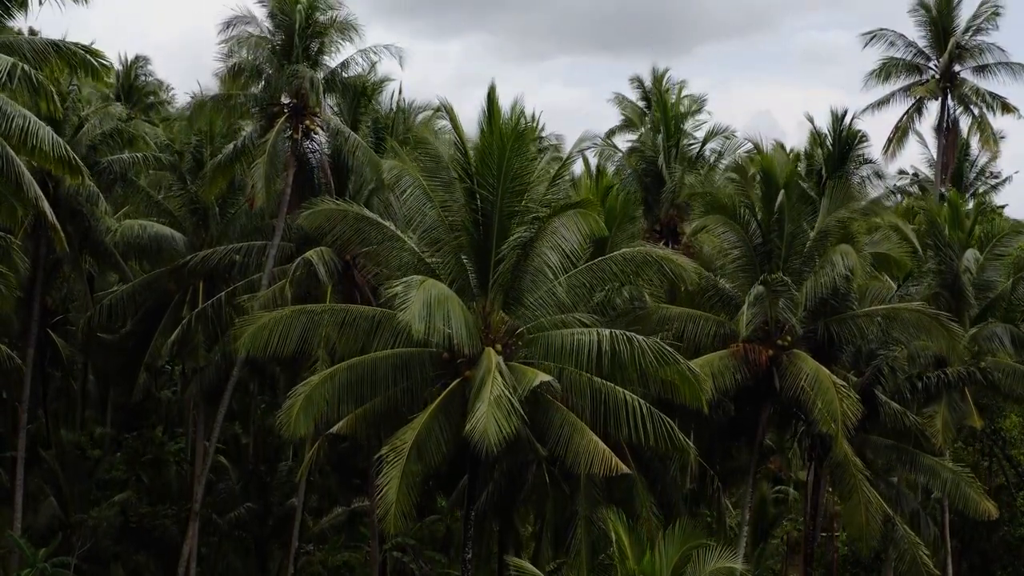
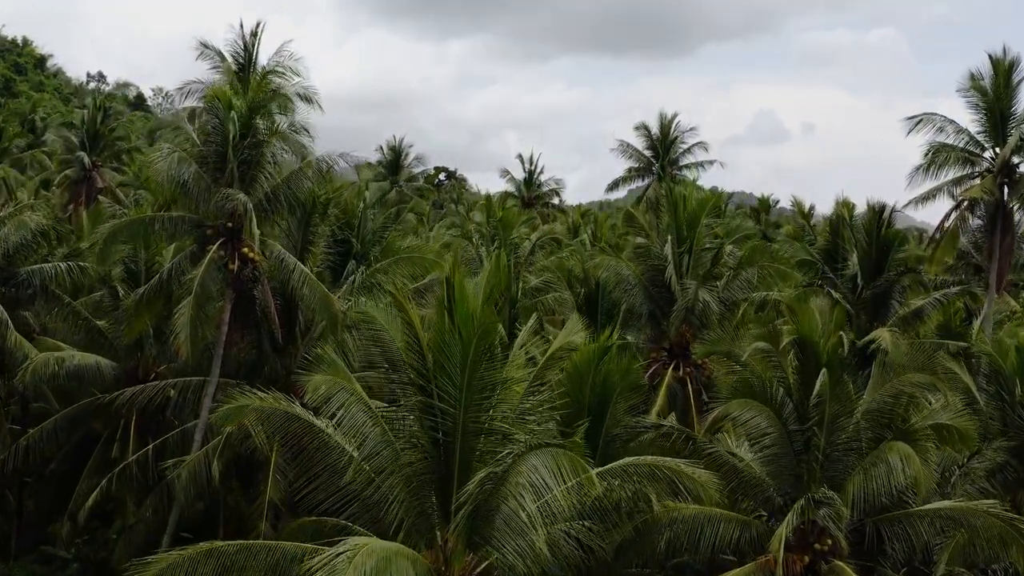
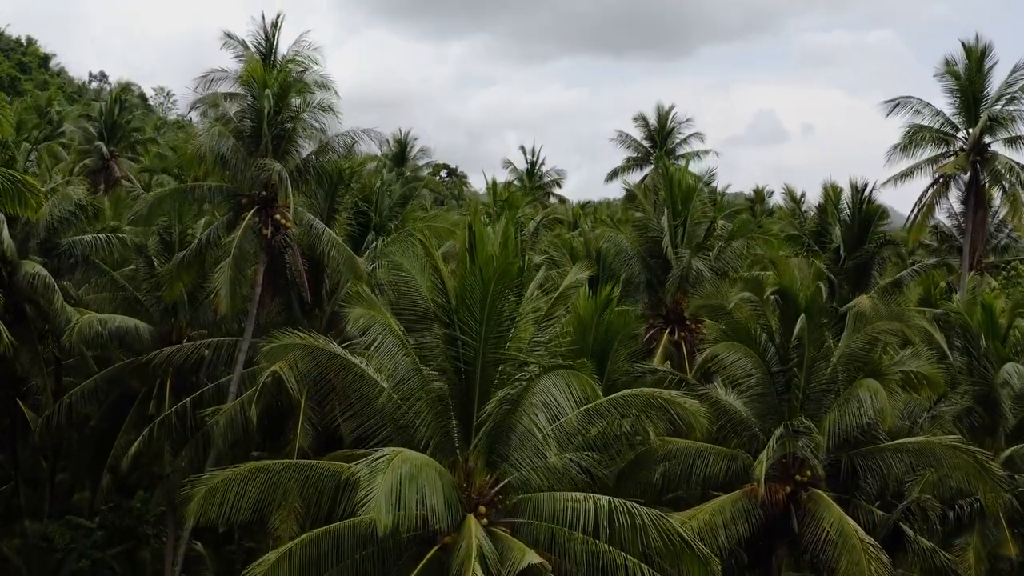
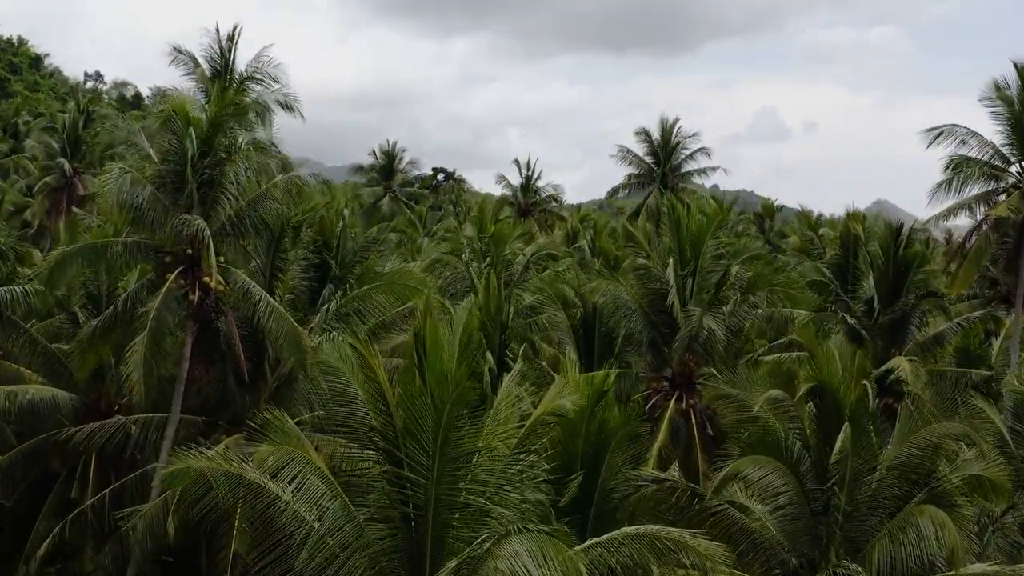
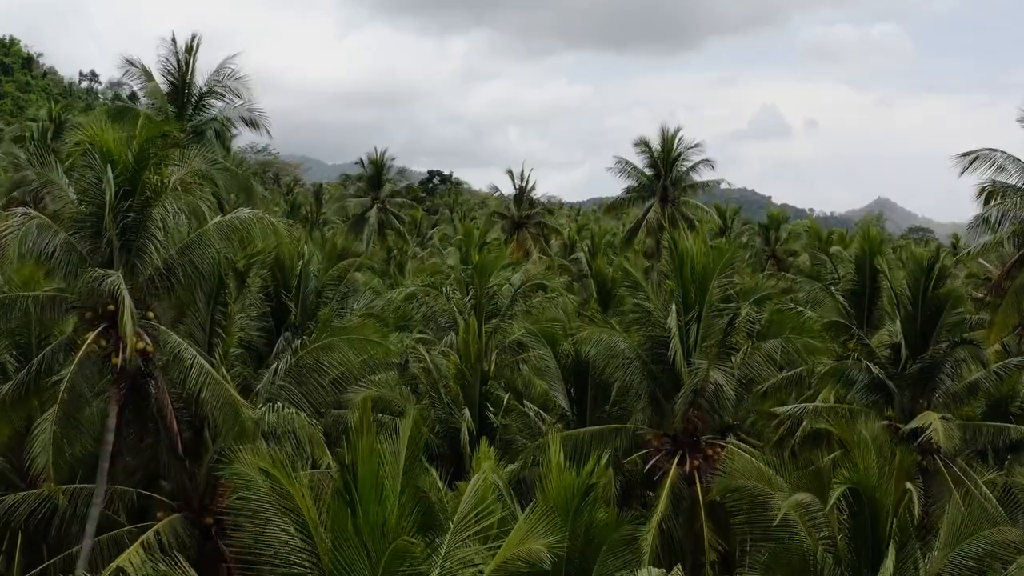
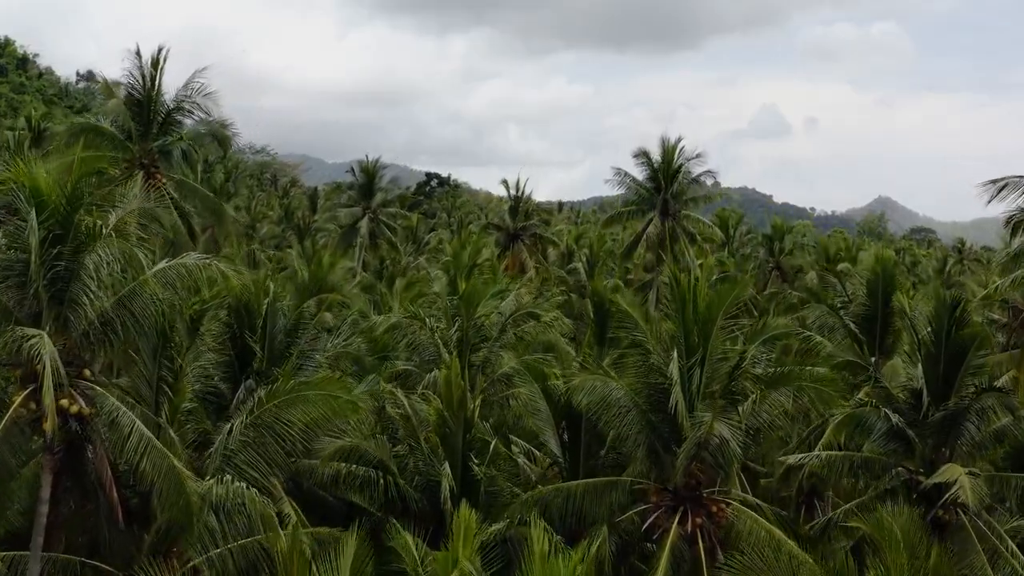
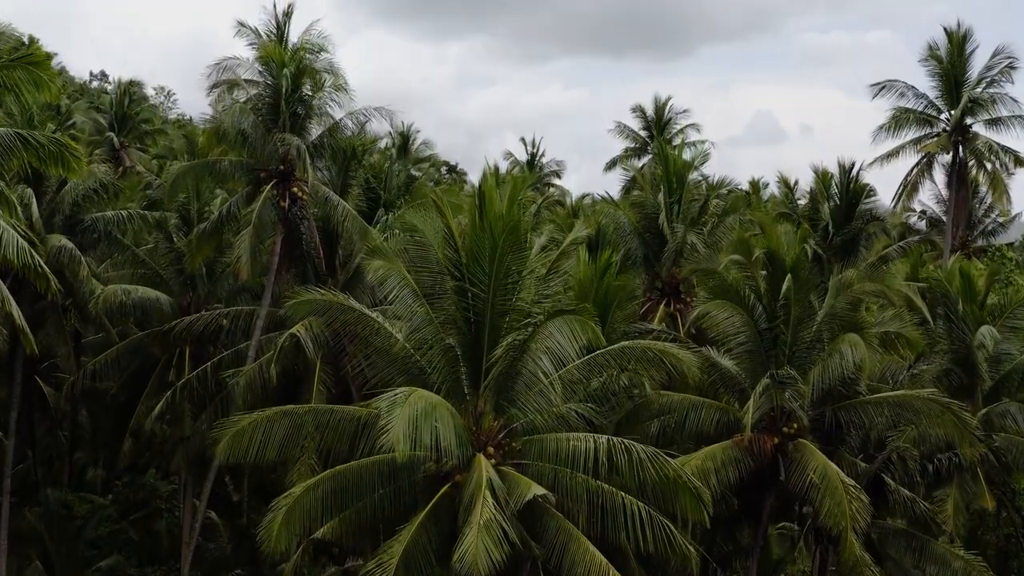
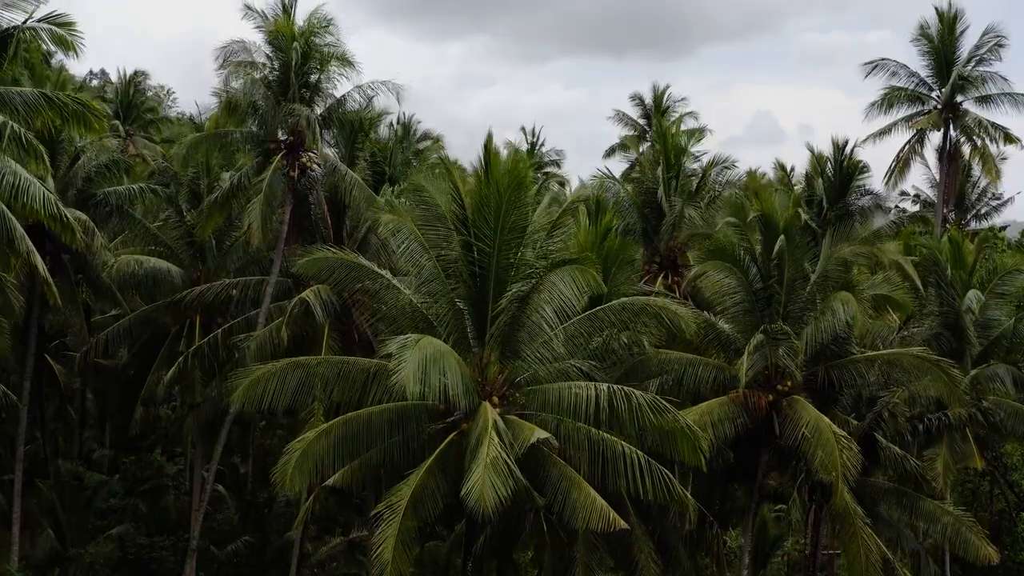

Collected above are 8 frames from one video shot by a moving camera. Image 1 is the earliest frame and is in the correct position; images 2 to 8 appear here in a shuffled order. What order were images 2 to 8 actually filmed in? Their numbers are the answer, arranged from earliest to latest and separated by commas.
8, 7, 3, 2, 4, 5, 6
